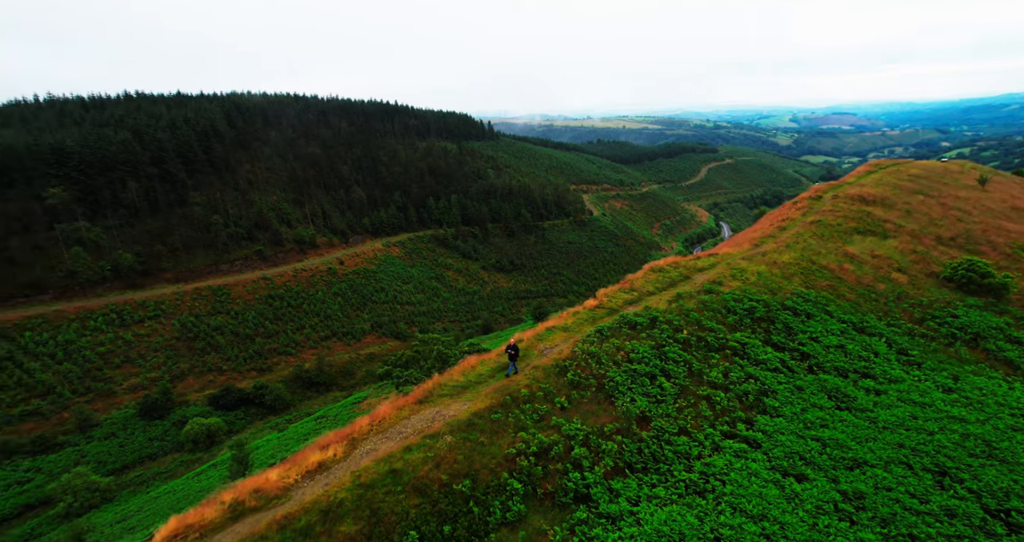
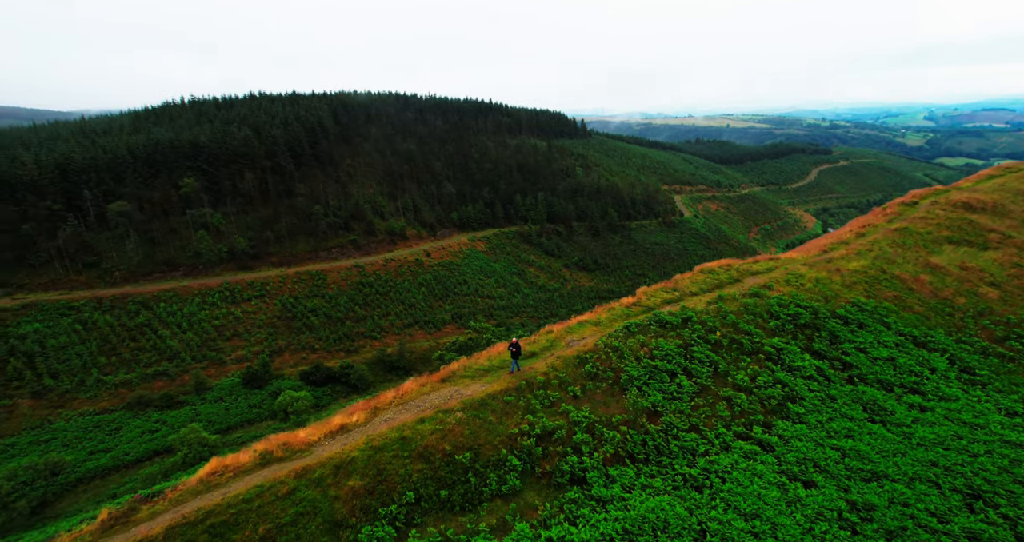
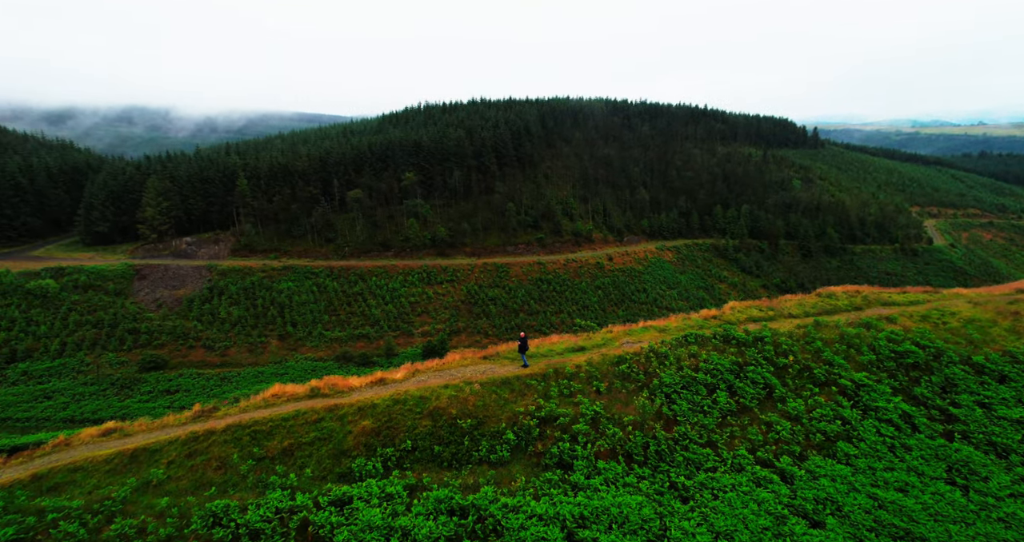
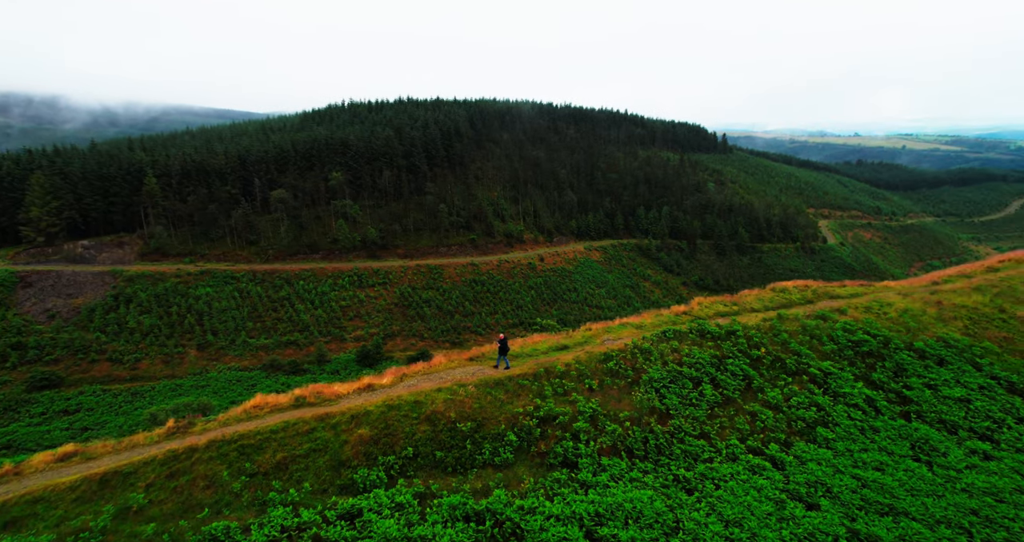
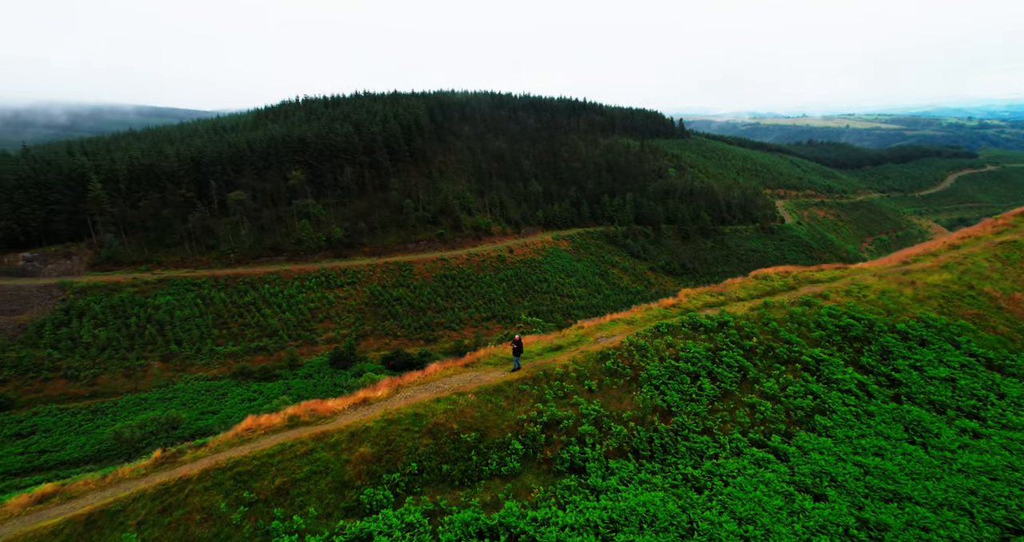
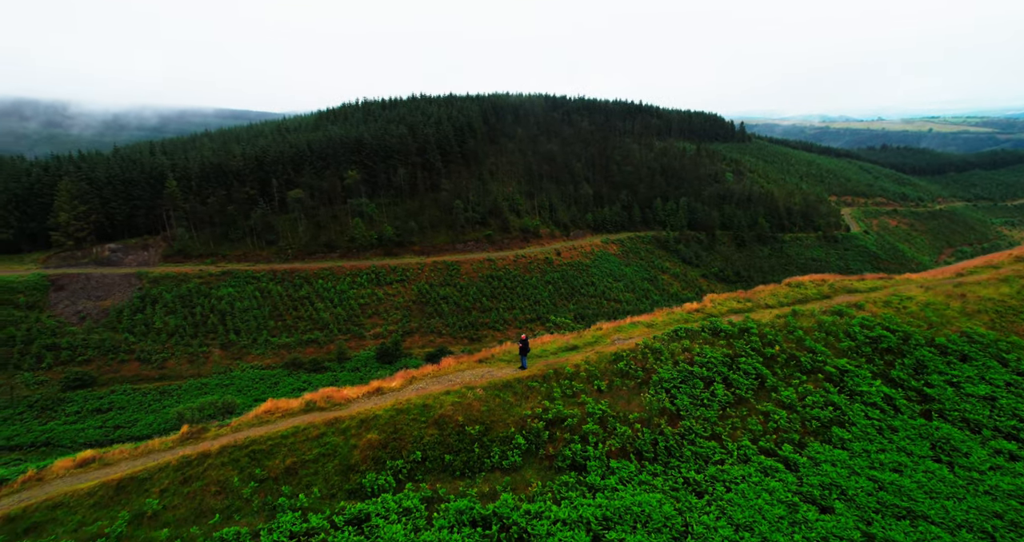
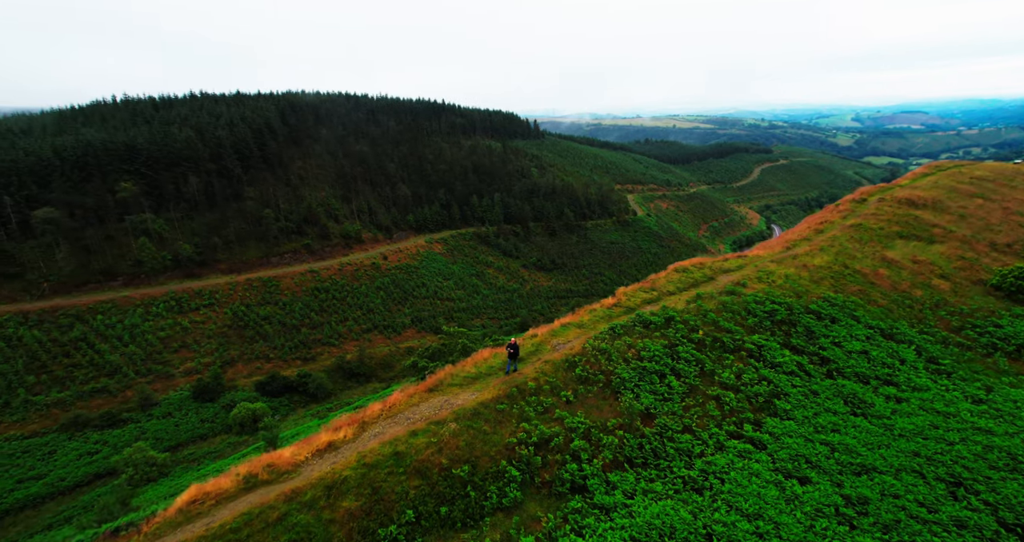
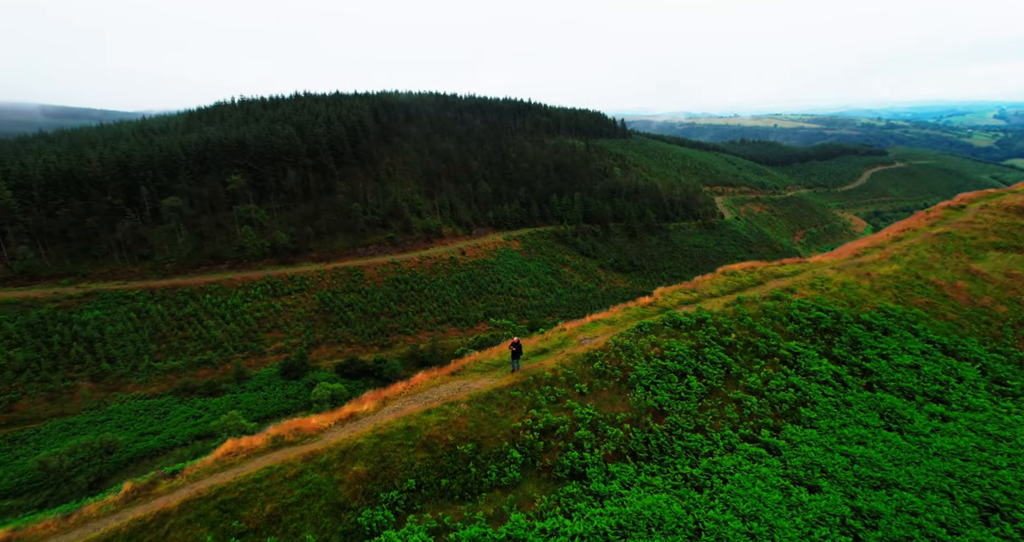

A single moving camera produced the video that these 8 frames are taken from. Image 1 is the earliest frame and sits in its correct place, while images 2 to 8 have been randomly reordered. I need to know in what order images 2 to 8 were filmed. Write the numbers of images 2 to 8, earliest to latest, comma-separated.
7, 2, 8, 5, 6, 3, 4
